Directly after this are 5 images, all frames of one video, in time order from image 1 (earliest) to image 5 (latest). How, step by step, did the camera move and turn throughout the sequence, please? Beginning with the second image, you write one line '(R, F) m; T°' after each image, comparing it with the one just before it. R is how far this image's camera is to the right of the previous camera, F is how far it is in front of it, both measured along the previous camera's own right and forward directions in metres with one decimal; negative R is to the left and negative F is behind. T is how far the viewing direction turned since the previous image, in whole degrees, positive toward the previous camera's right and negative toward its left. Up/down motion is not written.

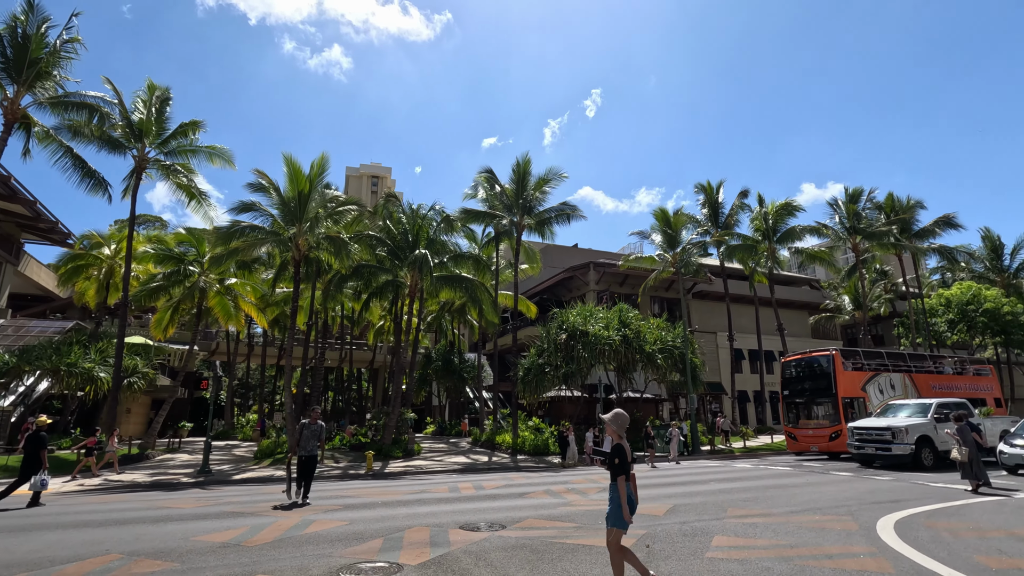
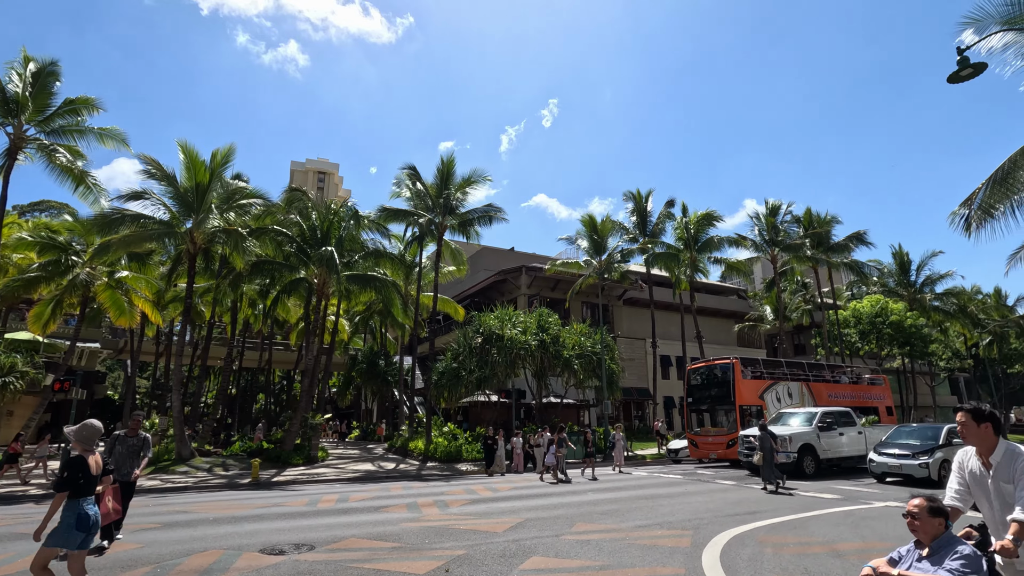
(+1.7, +0.5) m; +5°
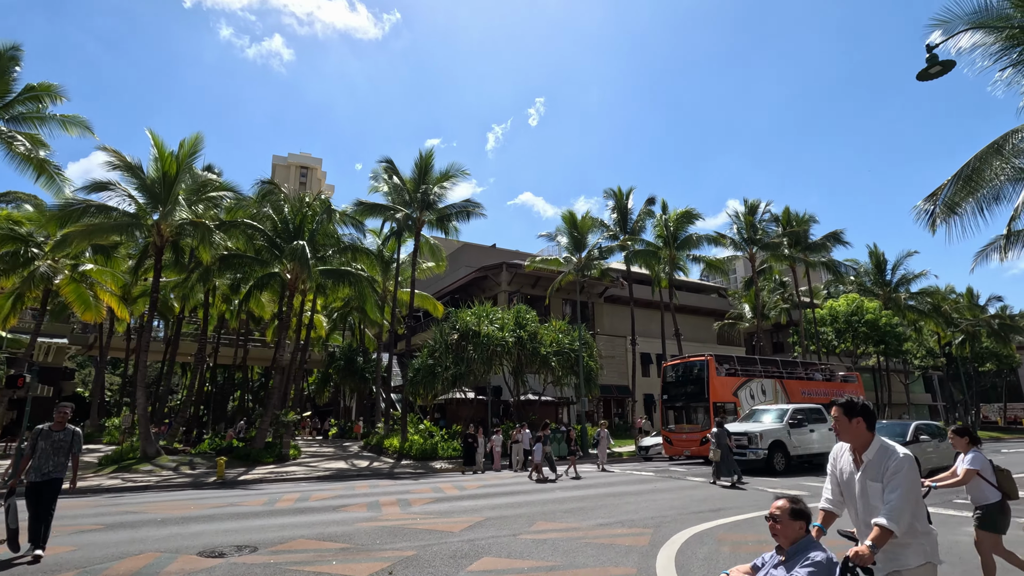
(+0.4, +0.2) m; +2°
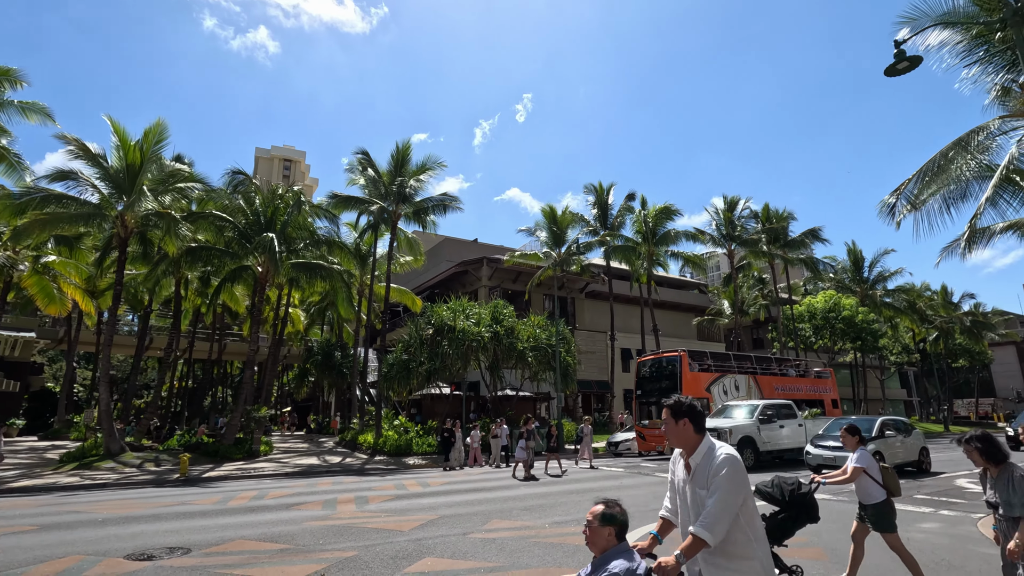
(+0.5, +0.2) m; +1°
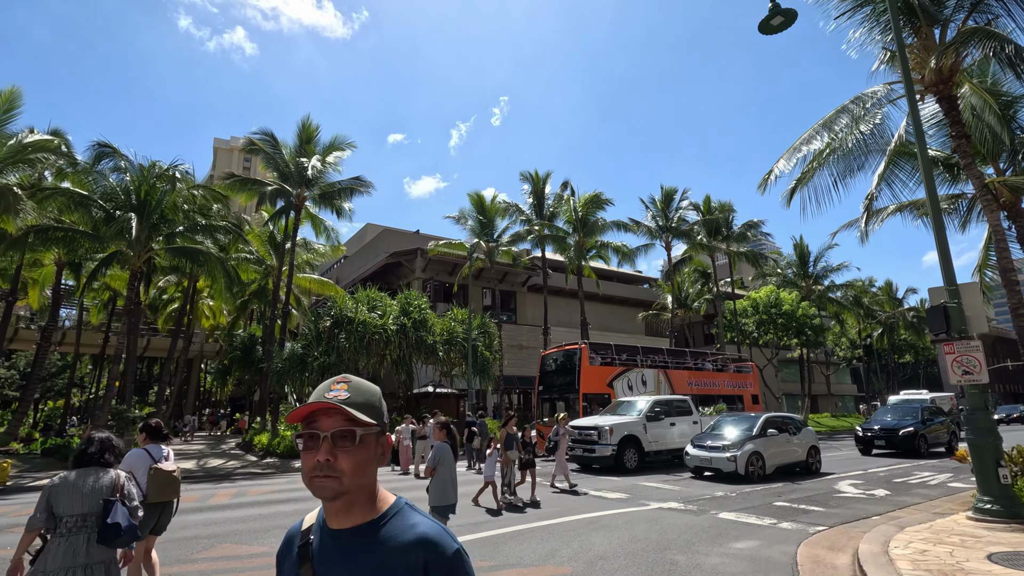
(+2.9, +1.5) m; +3°
